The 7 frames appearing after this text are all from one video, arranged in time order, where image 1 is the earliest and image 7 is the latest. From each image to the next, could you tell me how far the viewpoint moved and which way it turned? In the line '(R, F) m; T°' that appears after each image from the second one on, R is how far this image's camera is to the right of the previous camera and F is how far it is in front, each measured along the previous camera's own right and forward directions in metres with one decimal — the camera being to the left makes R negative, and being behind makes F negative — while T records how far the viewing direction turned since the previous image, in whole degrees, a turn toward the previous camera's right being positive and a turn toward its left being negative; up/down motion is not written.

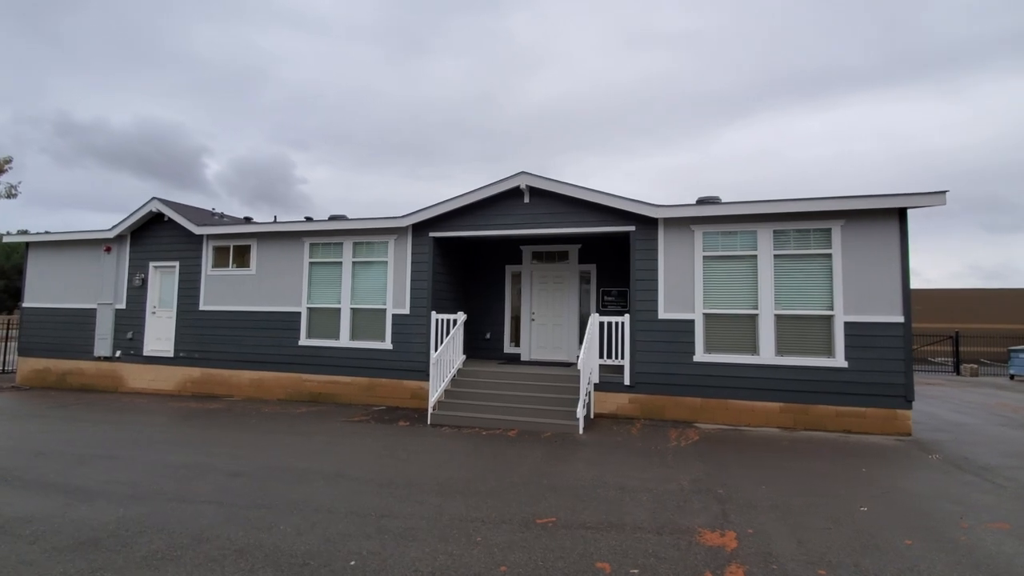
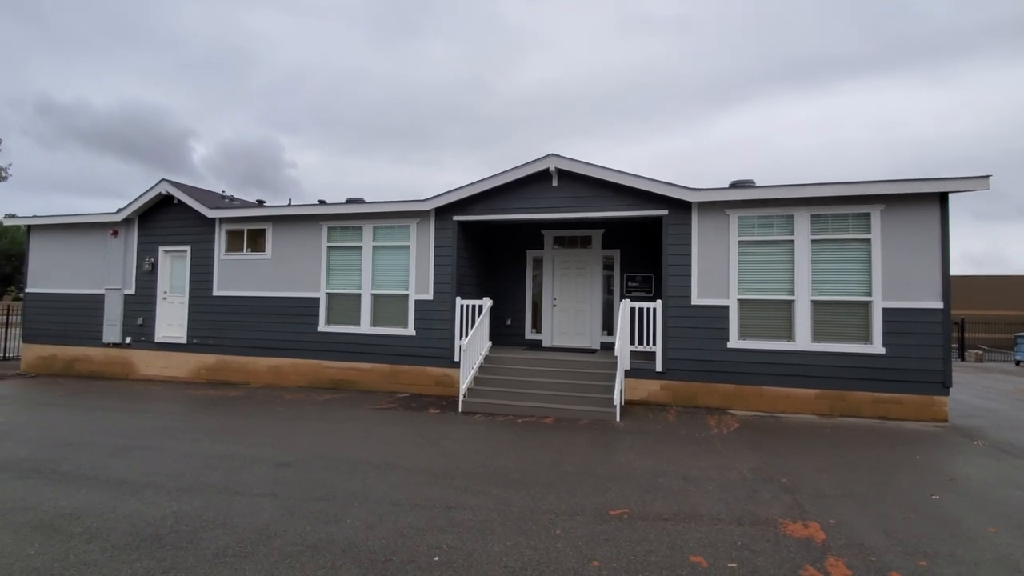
(-0.8, +0.2) m; +1°
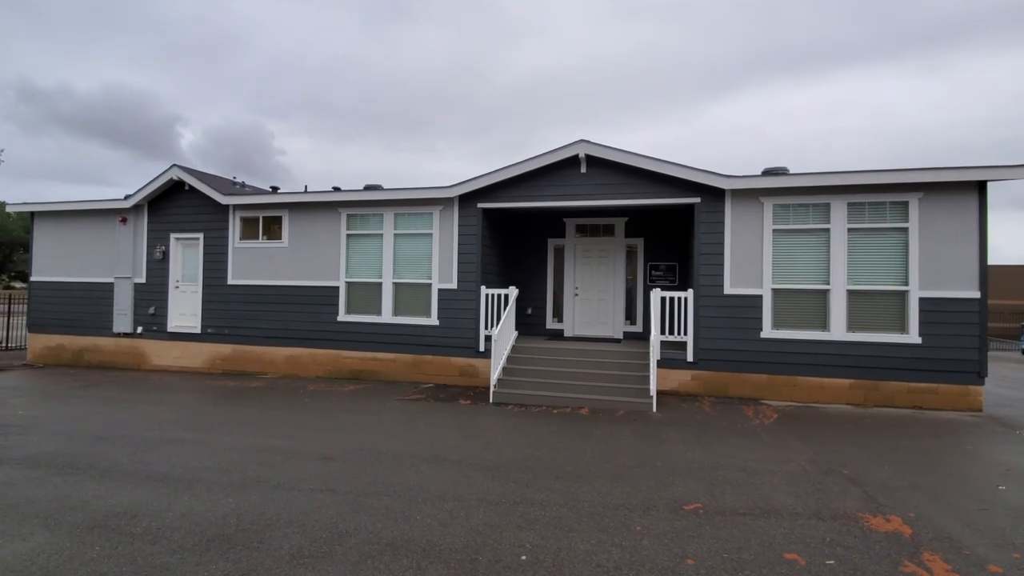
(-0.7, +0.2) m; +1°
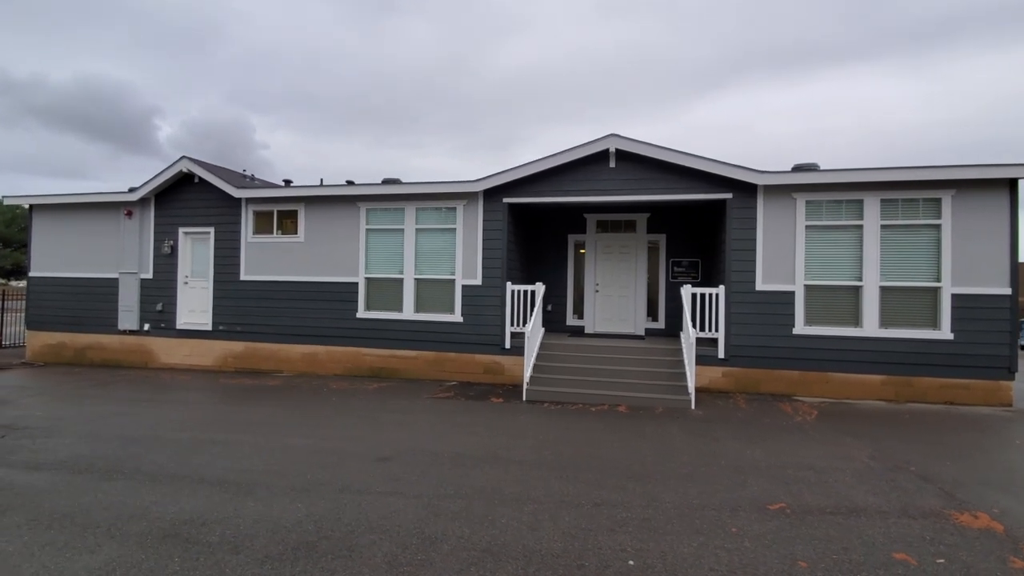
(-0.9, +0.2) m; +2°
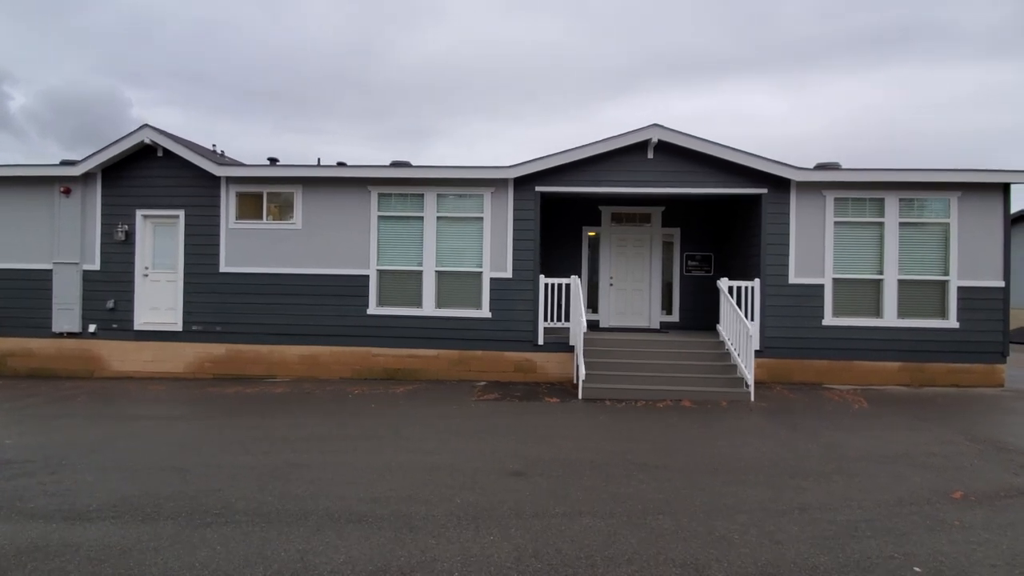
(-2.4, +0.8) m; +10°
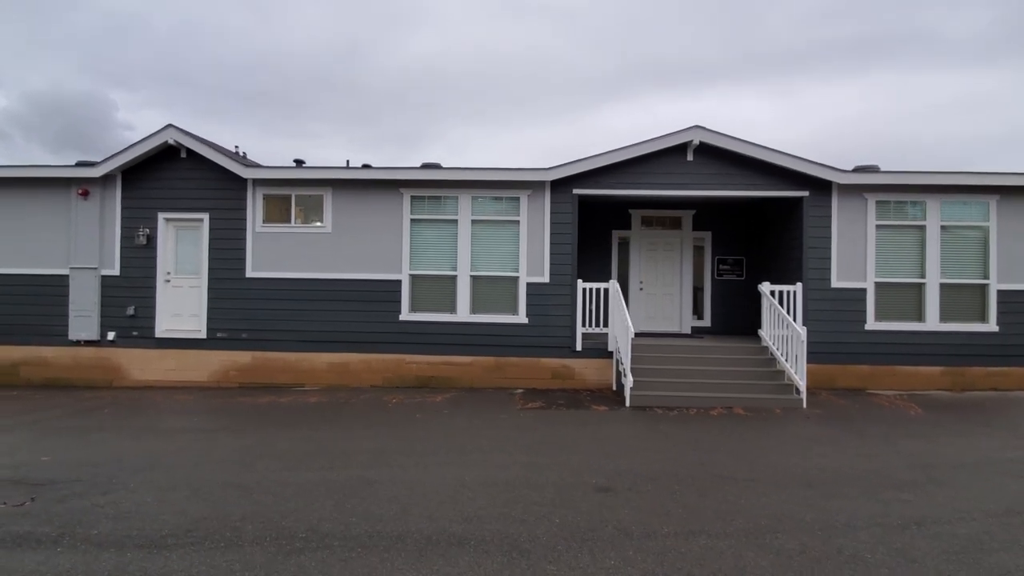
(-0.9, +0.2) m; +1°
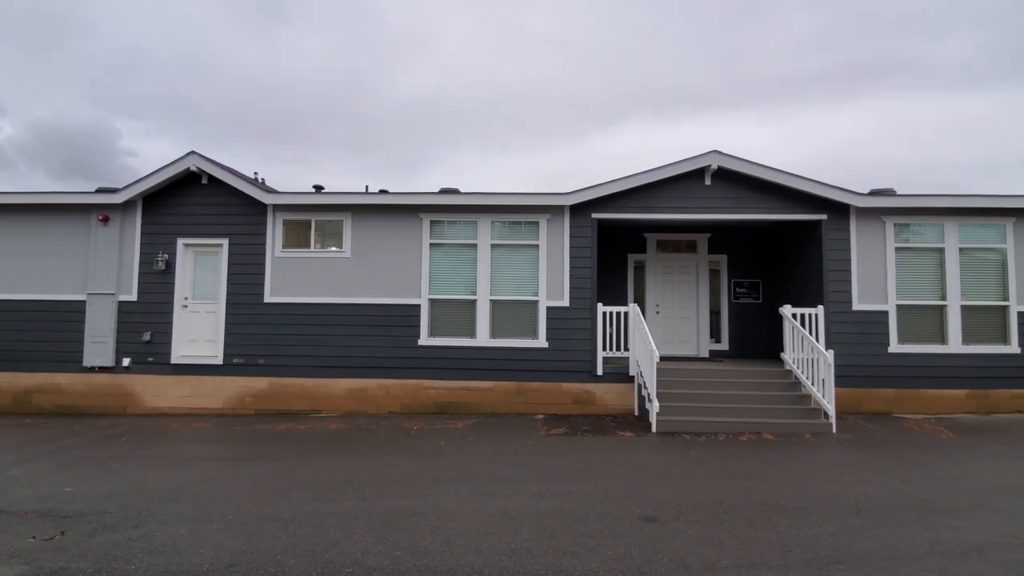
(-0.4, 0.0) m; 0°
